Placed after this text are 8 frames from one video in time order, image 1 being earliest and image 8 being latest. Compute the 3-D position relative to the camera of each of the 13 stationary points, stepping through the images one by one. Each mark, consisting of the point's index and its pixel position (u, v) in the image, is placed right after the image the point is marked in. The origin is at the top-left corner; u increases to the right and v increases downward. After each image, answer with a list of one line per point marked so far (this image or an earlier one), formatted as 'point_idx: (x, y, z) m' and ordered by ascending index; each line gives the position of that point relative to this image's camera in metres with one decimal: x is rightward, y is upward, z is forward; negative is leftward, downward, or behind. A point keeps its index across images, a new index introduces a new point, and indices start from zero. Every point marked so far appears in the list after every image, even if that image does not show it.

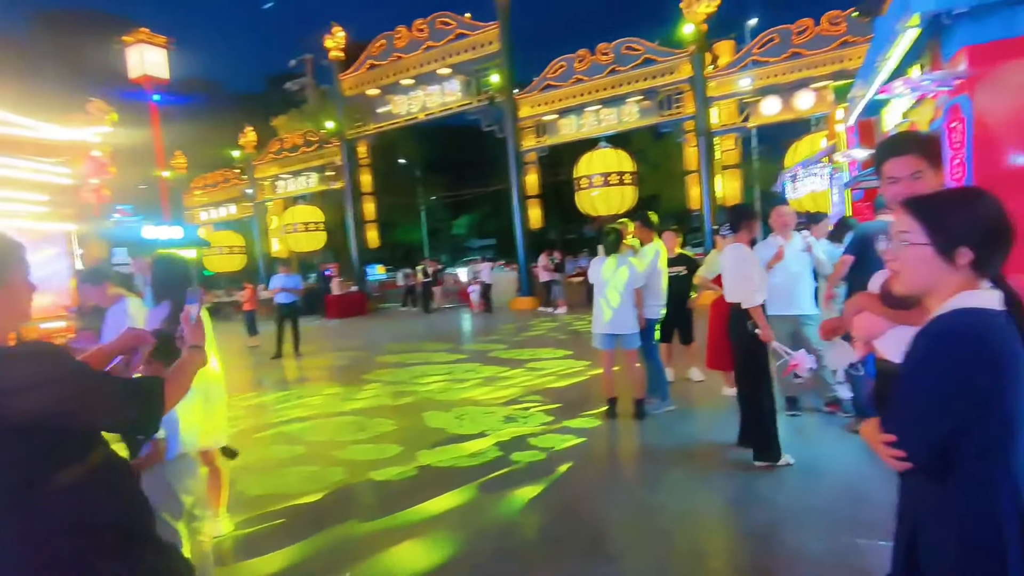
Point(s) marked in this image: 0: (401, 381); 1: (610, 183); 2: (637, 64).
0: (-1.3, -1.1, +8.2) m
1: (+2.1, +2.3, +14.7) m
2: (+2.9, +5.2, +15.5) m
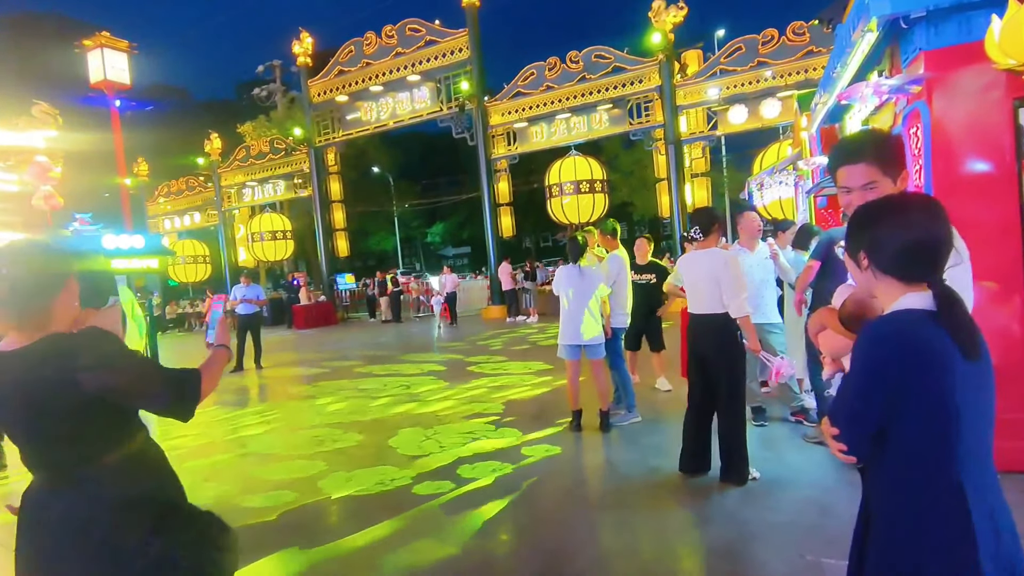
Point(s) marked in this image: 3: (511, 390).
0: (-1.7, -1.3, +7.9) m
1: (+1.5, +2.1, +14.6) m
2: (+2.2, +5.0, +15.6) m
3: (0.0, -1.1, +7.2) m
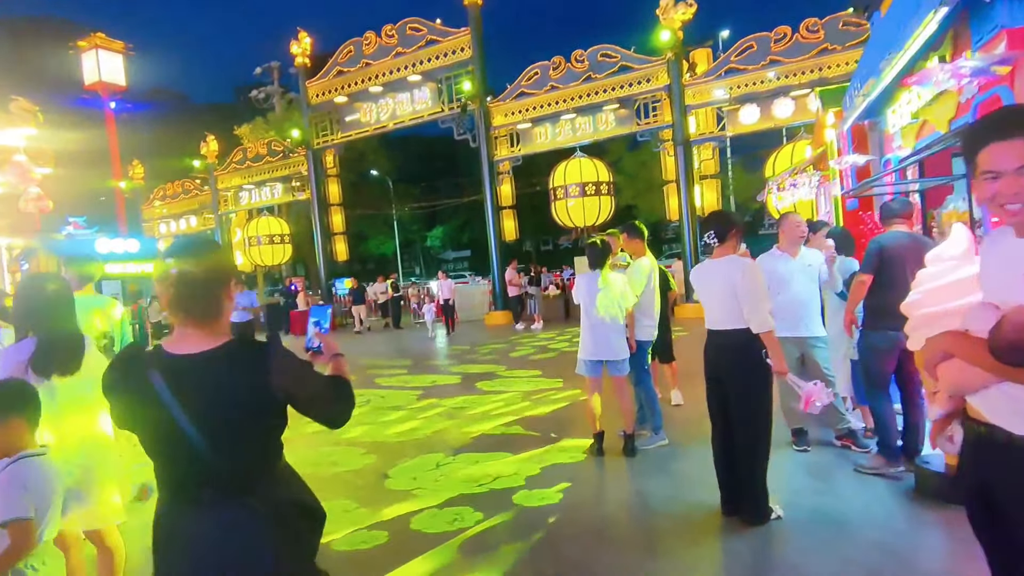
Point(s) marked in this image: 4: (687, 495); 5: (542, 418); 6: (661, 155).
0: (-1.6, -1.3, +7.5) m
1: (+1.6, +2.0, +14.2) m
2: (+2.3, +4.9, +15.1) m
3: (+0.1, -1.2, +6.8) m
4: (+1.0, -1.2, +3.9) m
5: (+0.2, -1.2, +6.1) m
6: (+3.5, +3.2, +16.0) m
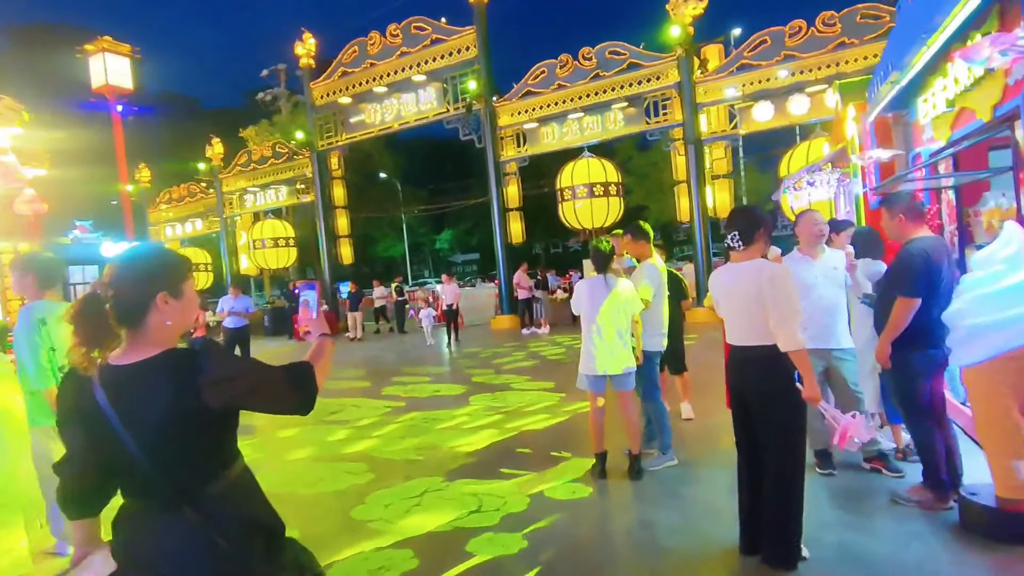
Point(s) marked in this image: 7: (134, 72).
0: (-1.6, -1.4, +7.1) m
1: (+1.7, +1.9, +13.8) m
2: (+2.4, +4.8, +14.7) m
3: (+0.1, -1.2, +6.4) m
4: (+1.0, -1.2, +3.5) m
5: (+0.2, -1.2, +5.7) m
6: (+3.7, +3.1, +15.5) m
7: (-7.2, +4.1, +12.7) m
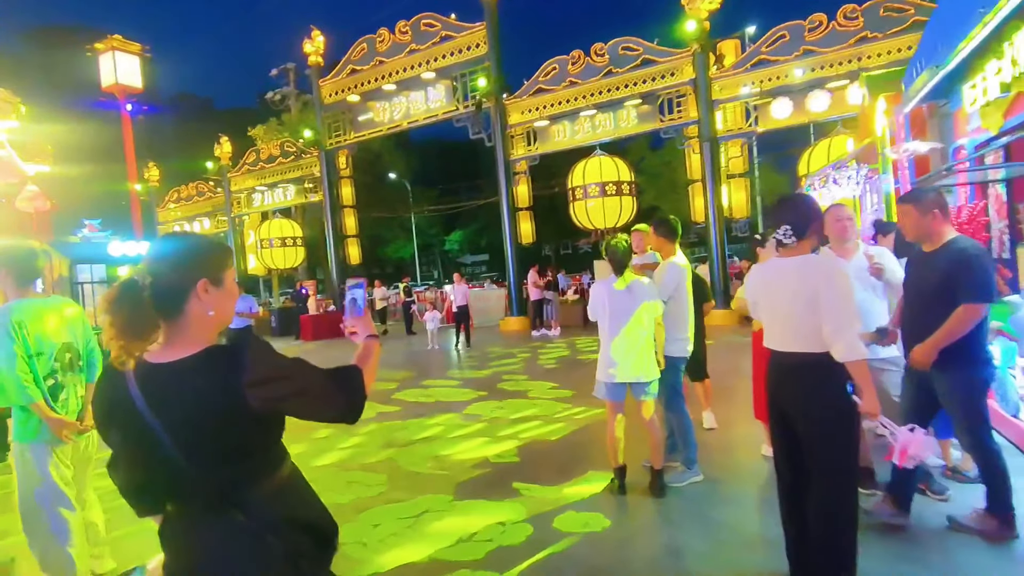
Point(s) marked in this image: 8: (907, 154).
0: (-1.5, -1.4, +6.8) m
1: (+1.9, +1.9, +13.5) m
2: (+2.6, +4.7, +14.4) m
3: (+0.2, -1.3, +6.1) m
4: (+1.0, -1.2, +3.2) m
5: (+0.3, -1.2, +5.4) m
6: (+3.9, +3.1, +15.2) m
7: (-7.0, +4.1, +12.5) m
8: (+3.2, +1.1, +5.4) m
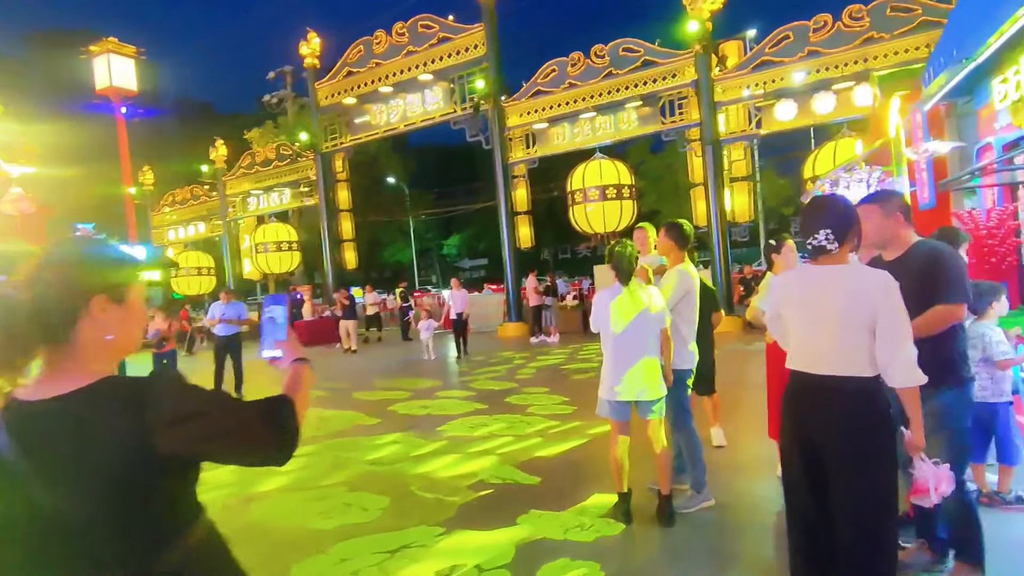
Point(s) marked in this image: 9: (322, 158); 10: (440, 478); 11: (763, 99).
0: (-1.5, -1.5, +6.5) m
1: (+1.9, +1.8, +13.2) m
2: (+2.6, +4.6, +14.1) m
3: (+0.2, -1.3, +5.7) m
4: (+1.0, -1.3, +2.9) m
5: (+0.3, -1.3, +5.1) m
6: (+3.9, +2.9, +14.9) m
7: (-7.0, +4.0, +12.2) m
8: (+3.2, +1.0, +5.2) m
9: (-5.6, +3.8, +19.8) m
10: (-0.6, -1.4, +5.0) m
11: (+4.9, +3.7, +13.1) m
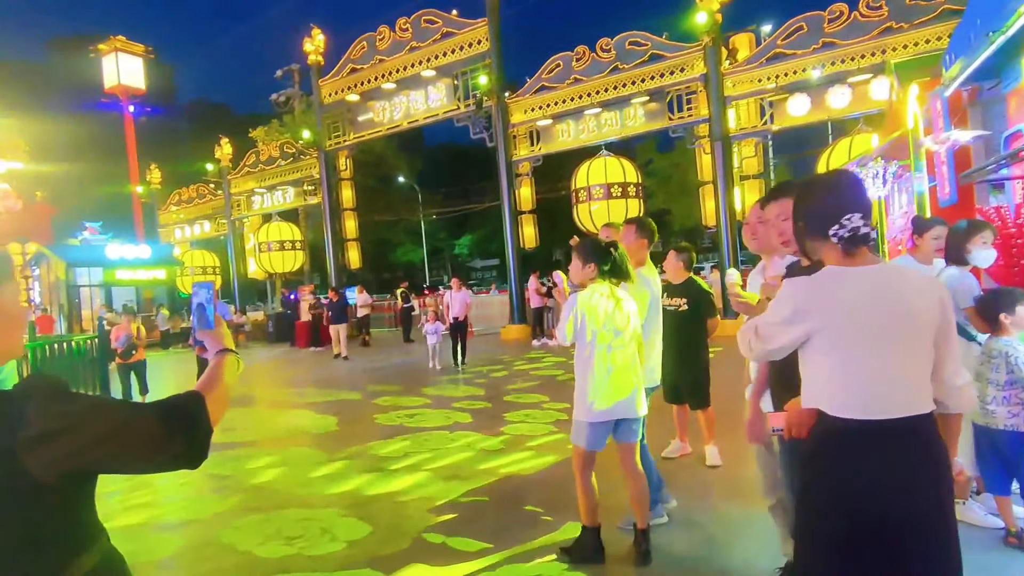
0: (-1.7, -1.5, +6.1) m
1: (+1.9, +1.7, +12.7) m
2: (+2.6, +4.6, +13.6) m
3: (0.0, -1.3, +5.3) m
4: (+0.8, -1.3, +2.4) m
5: (+0.1, -1.3, +4.6) m
6: (+3.9, +2.9, +14.4) m
7: (-7.0, +4.0, +12.0) m
8: (+3.0, +1.0, +4.7) m
9: (-5.4, +3.8, +19.5) m
10: (-0.7, -1.4, +4.6) m
11: (+4.9, +3.6, +12.6) m
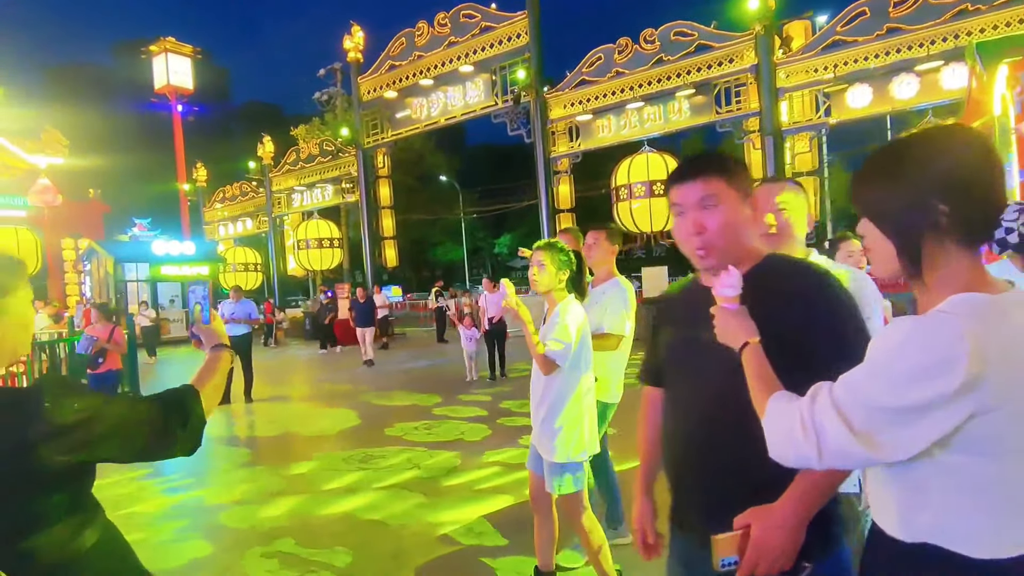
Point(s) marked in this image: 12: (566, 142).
0: (-1.5, -1.5, +5.7) m
1: (+2.5, +1.7, +12.0) m
2: (+3.4, +4.5, +12.9) m
3: (+0.1, -1.4, +4.8) m
4: (+0.7, -1.4, +1.8) m
5: (+0.2, -1.4, +4.1) m
6: (+4.7, +2.8, +13.6) m
7: (-6.3, +4.1, +11.9) m
8: (+3.1, +0.9, +3.9) m
9: (-4.3, +3.9, +19.3) m
10: (-0.6, -1.4, +4.1) m
11: (+5.6, +3.5, +11.7) m
12: (+1.2, +3.3, +15.2) m
